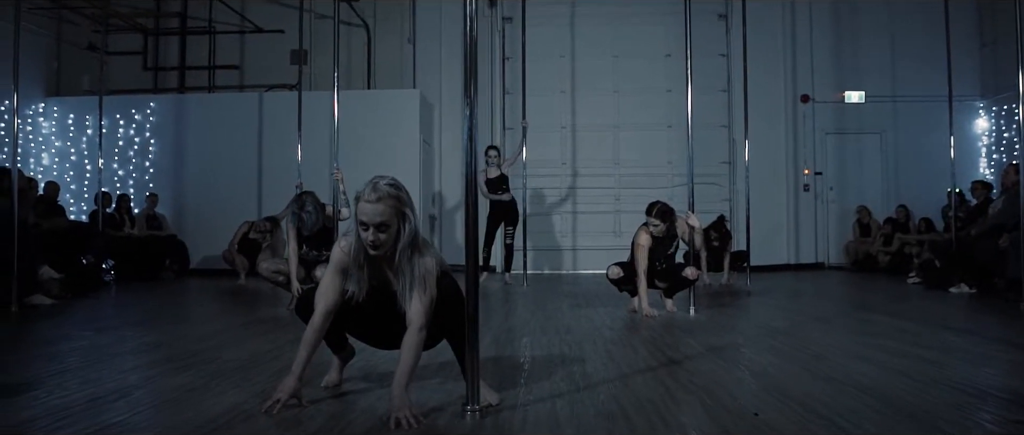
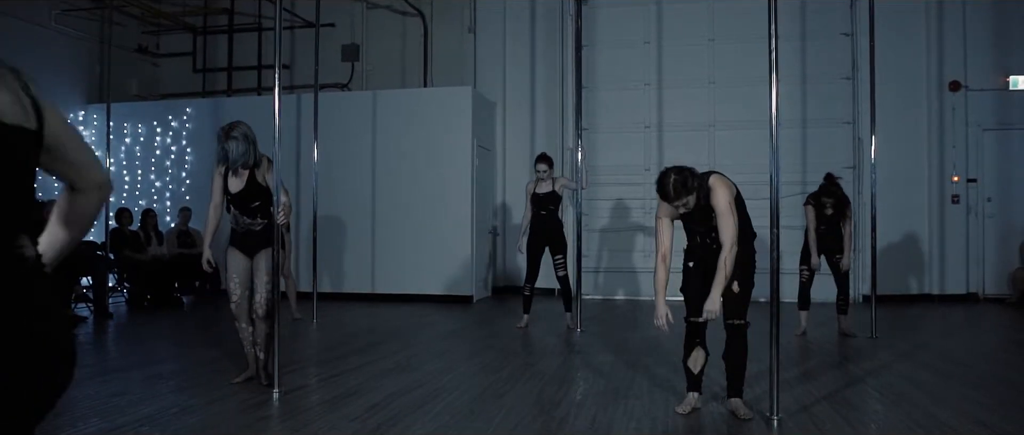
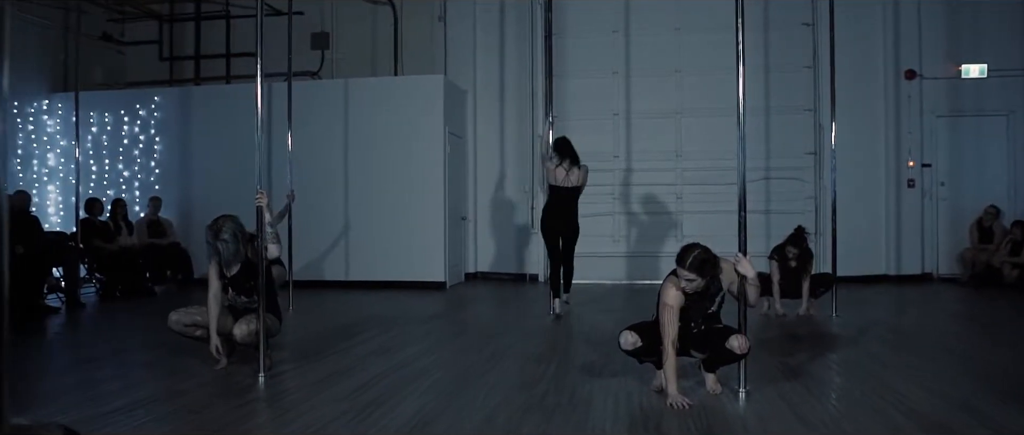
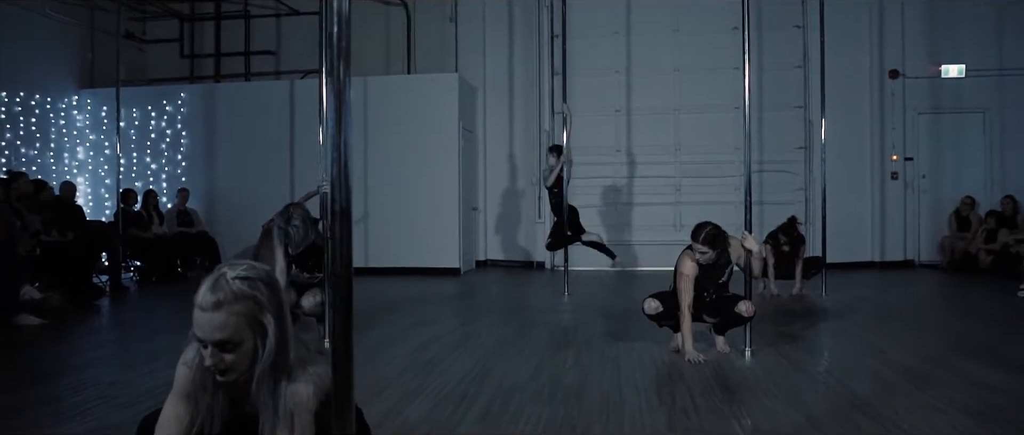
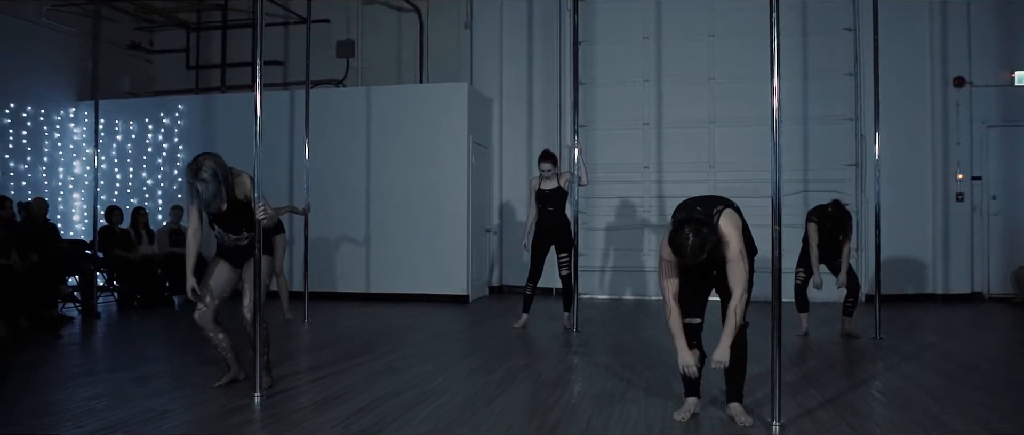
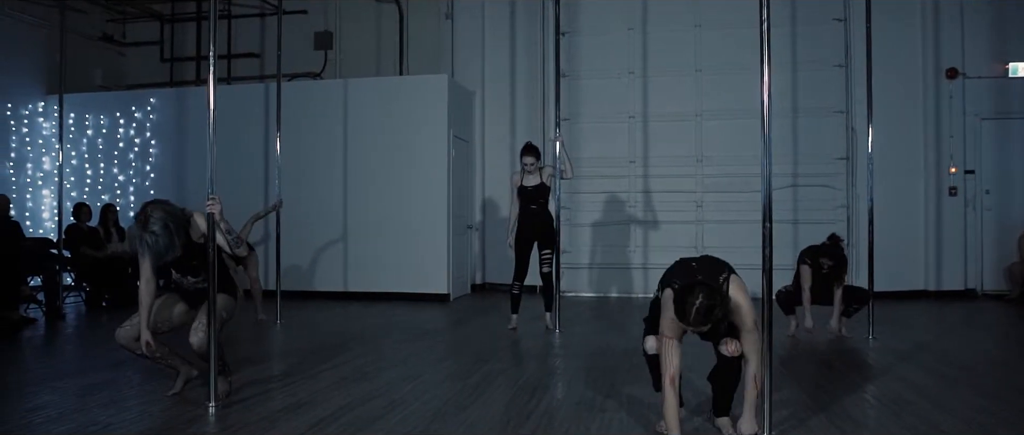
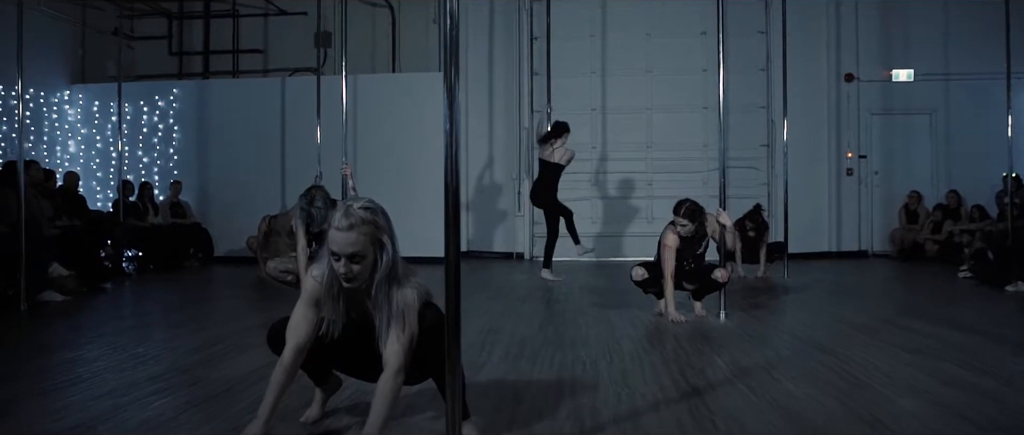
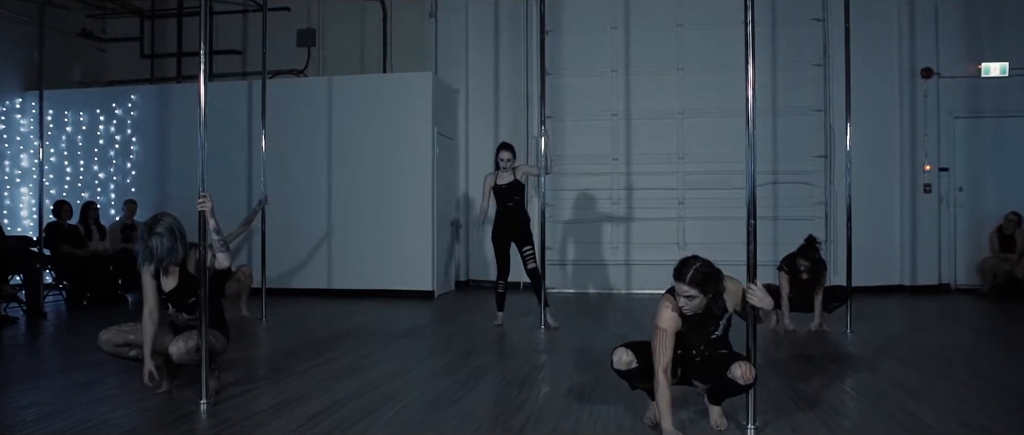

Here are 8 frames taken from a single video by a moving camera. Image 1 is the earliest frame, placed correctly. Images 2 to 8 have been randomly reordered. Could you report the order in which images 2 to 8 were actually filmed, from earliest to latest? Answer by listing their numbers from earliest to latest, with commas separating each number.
7, 4, 3, 8, 6, 5, 2
